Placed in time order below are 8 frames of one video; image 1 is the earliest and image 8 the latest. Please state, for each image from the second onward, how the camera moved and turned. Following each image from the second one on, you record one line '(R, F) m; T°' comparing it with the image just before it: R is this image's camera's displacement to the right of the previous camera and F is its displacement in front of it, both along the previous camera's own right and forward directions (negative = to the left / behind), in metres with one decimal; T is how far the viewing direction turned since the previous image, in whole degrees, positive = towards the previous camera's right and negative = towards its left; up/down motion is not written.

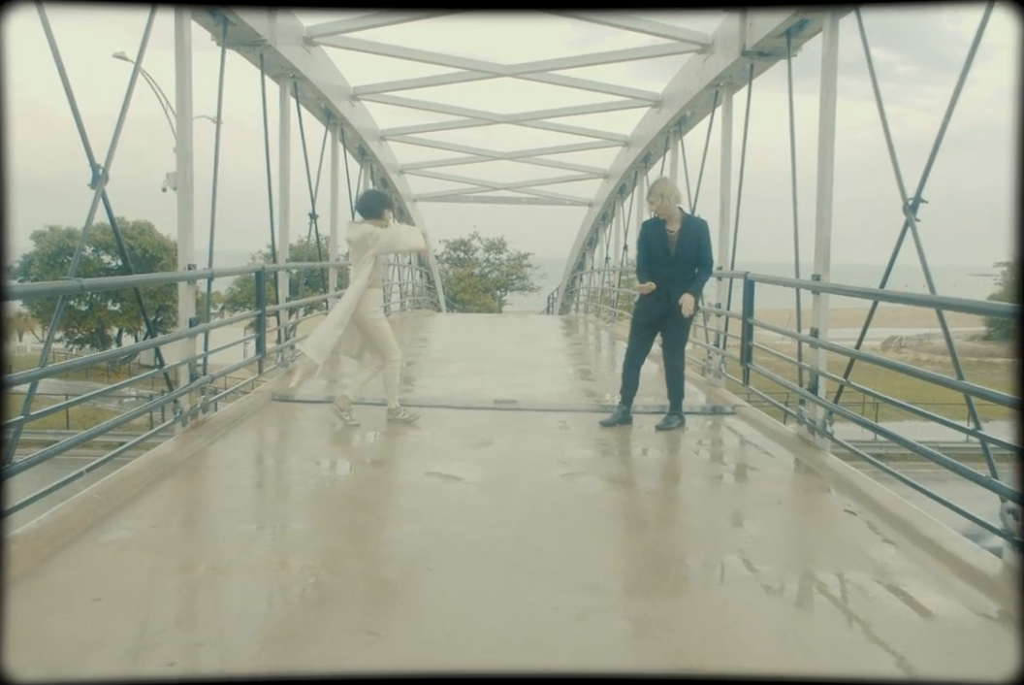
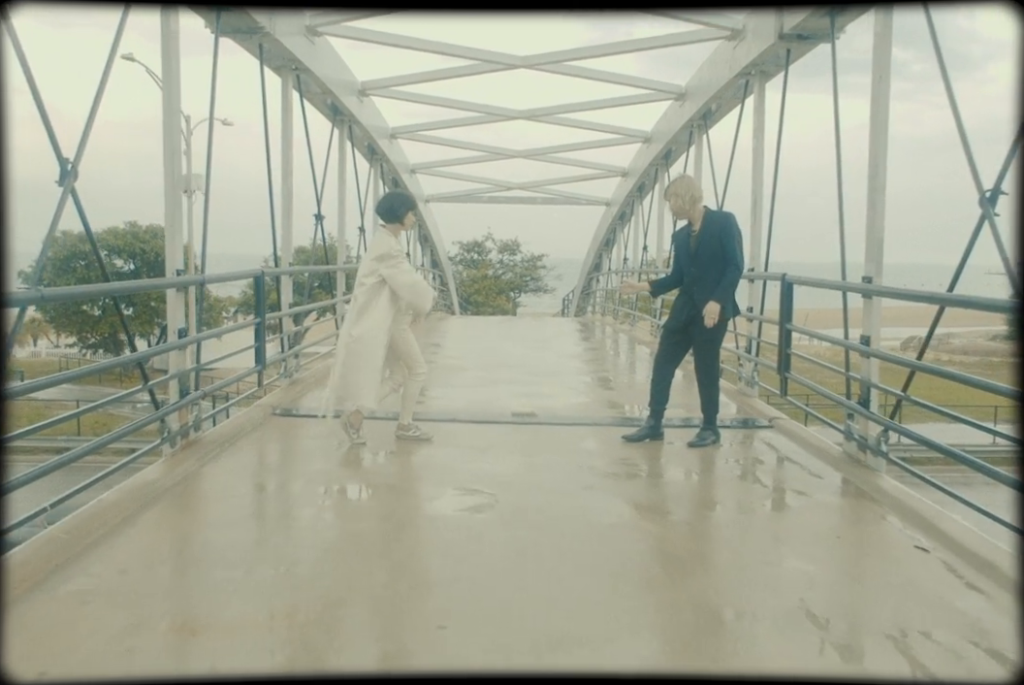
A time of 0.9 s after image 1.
(0.0, +0.4) m; -1°
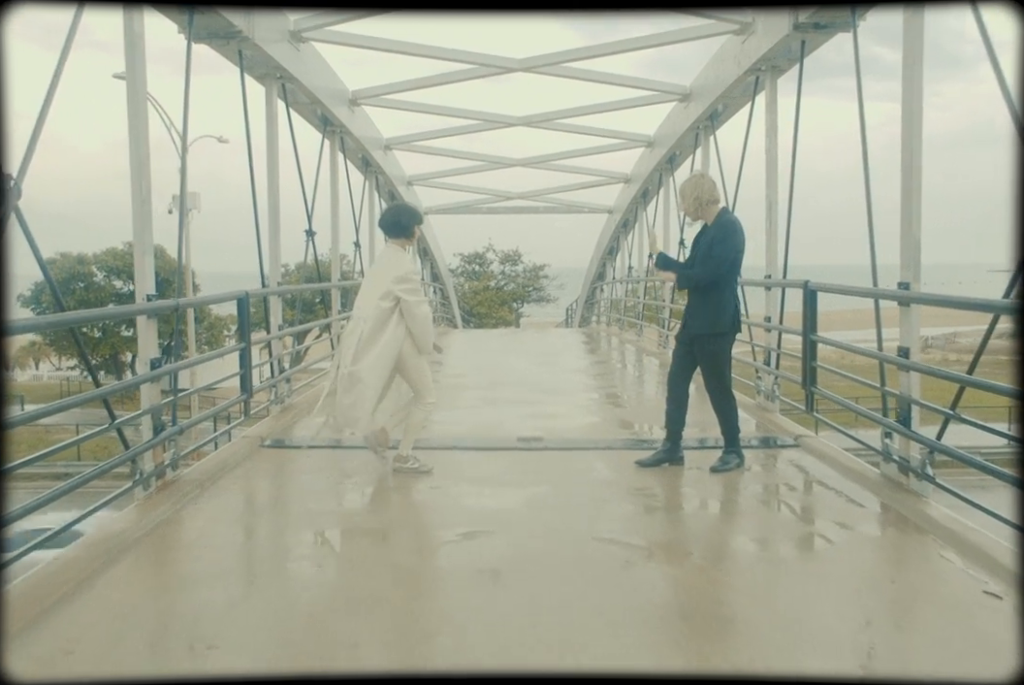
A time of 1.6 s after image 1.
(0.0, +0.4) m; 0°
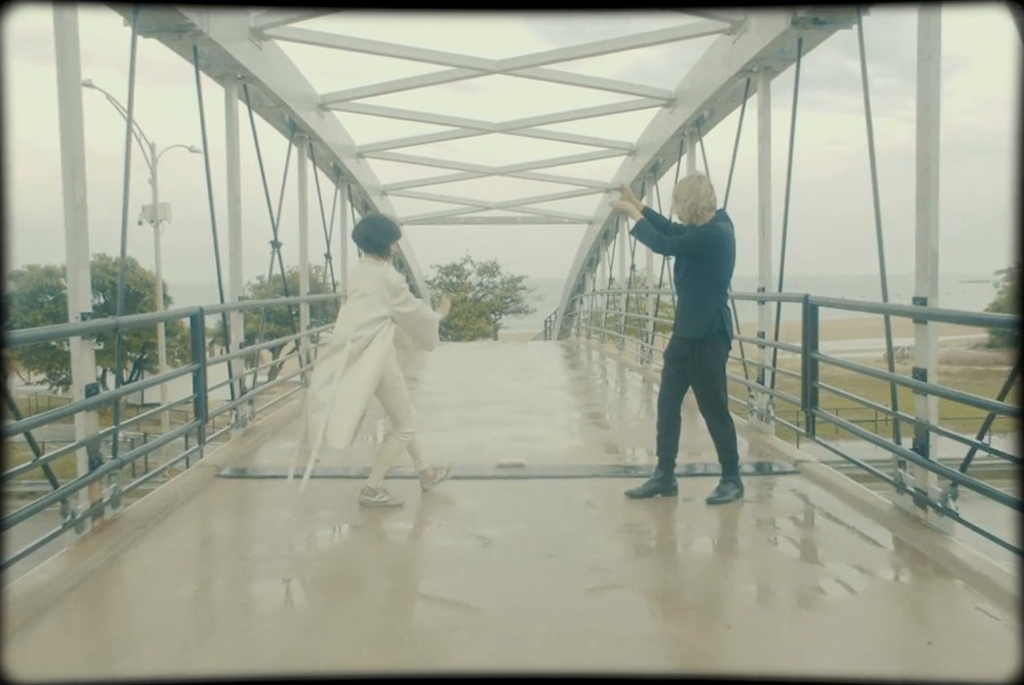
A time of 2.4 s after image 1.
(0.0, +0.4) m; +2°
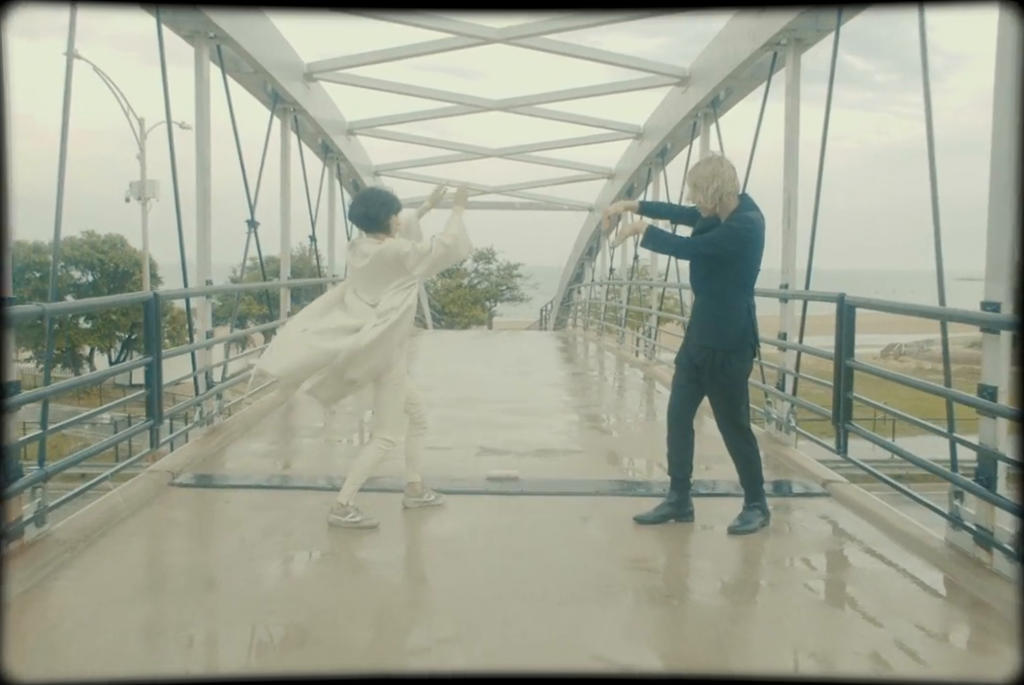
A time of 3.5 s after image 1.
(0.0, +0.5) m; 0°
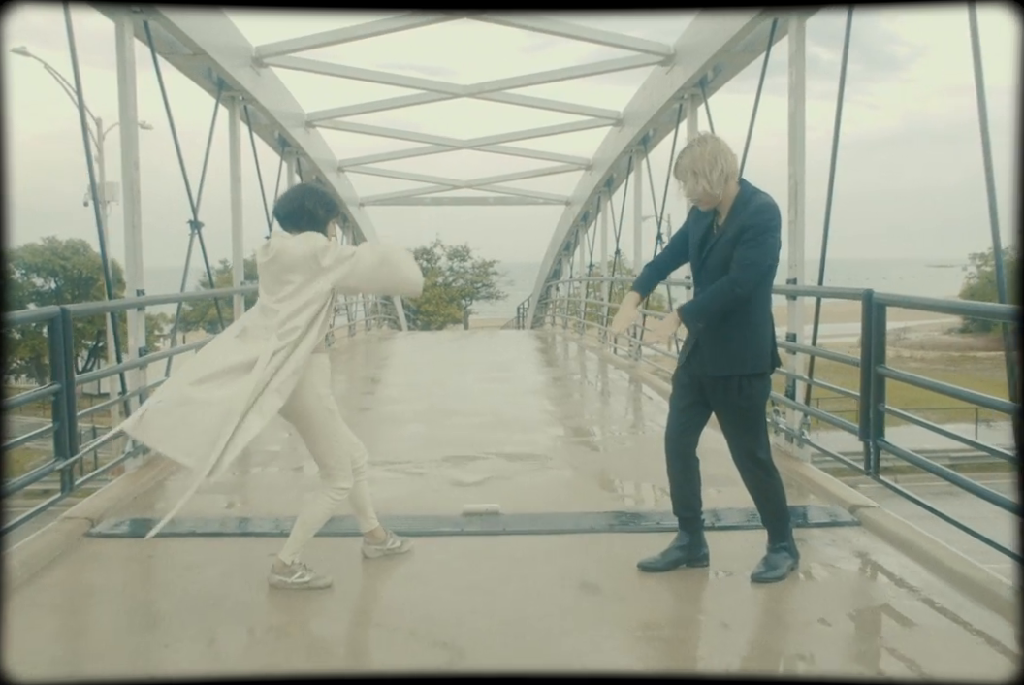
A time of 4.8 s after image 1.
(0.0, +0.6) m; +2°
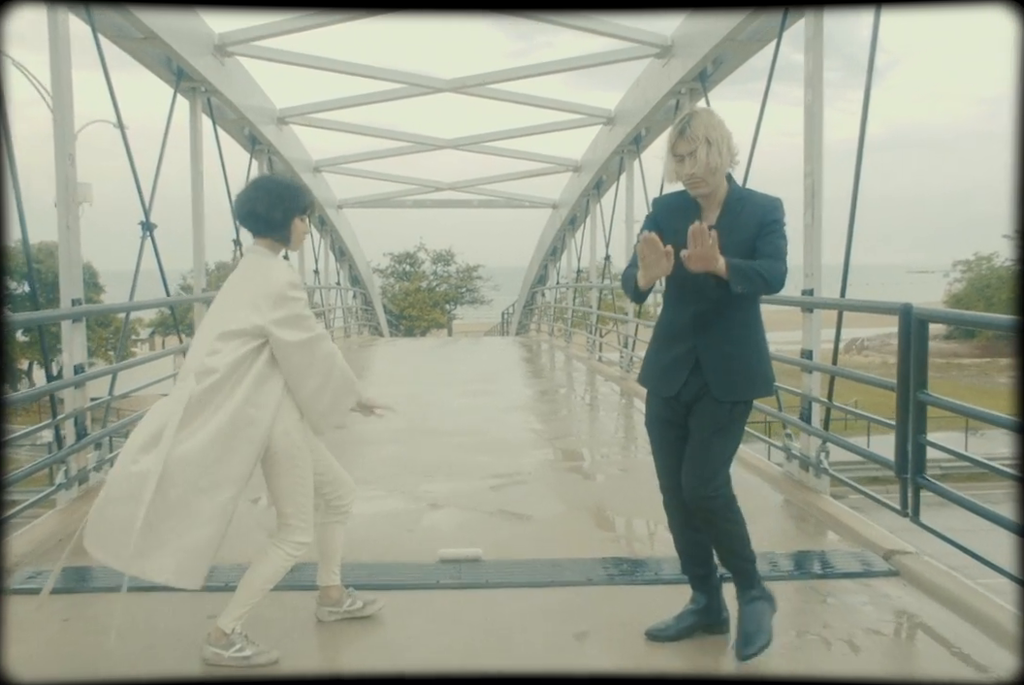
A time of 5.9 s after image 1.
(0.0, +0.5) m; +1°
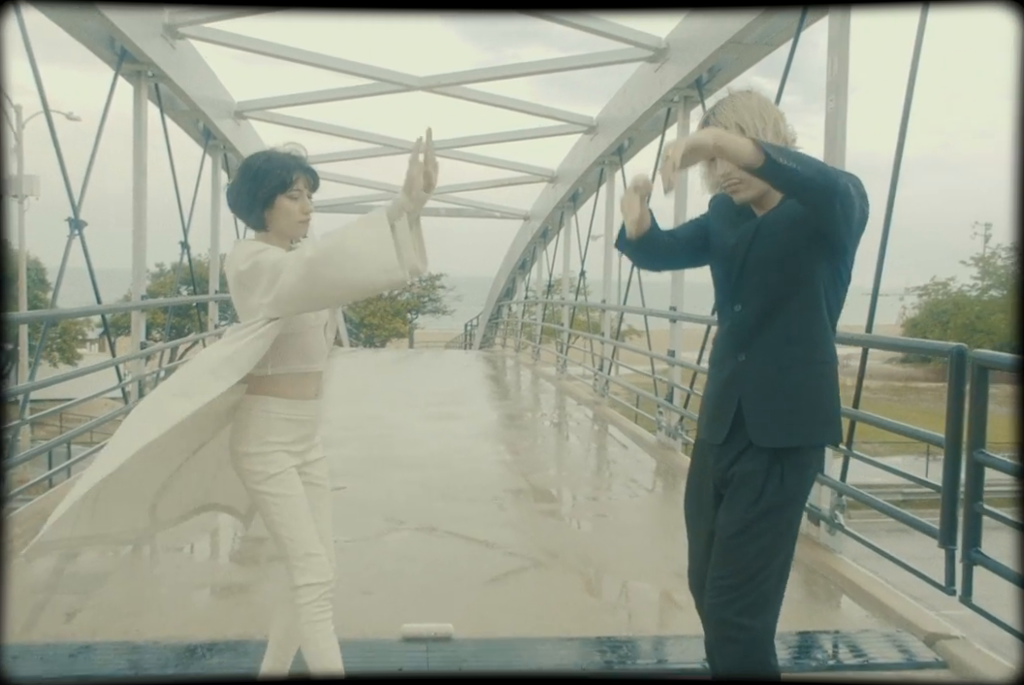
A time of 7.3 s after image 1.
(-0.1, +0.5) m; +3°
